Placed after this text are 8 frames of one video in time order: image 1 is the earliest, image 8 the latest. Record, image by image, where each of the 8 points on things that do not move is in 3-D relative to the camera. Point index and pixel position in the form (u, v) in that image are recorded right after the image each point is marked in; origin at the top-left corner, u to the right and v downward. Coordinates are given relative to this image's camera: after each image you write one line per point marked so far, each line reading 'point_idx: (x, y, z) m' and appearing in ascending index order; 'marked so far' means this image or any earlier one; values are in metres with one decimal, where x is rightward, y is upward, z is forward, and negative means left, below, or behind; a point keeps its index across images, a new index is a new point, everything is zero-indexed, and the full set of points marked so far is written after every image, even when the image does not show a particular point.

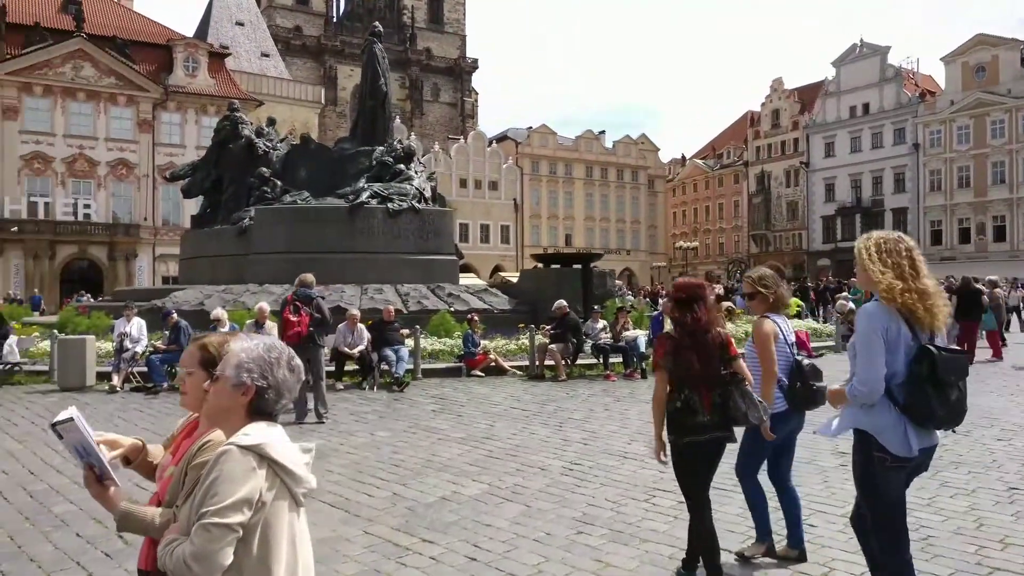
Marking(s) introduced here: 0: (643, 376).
0: (+1.9, -1.3, +11.8) m
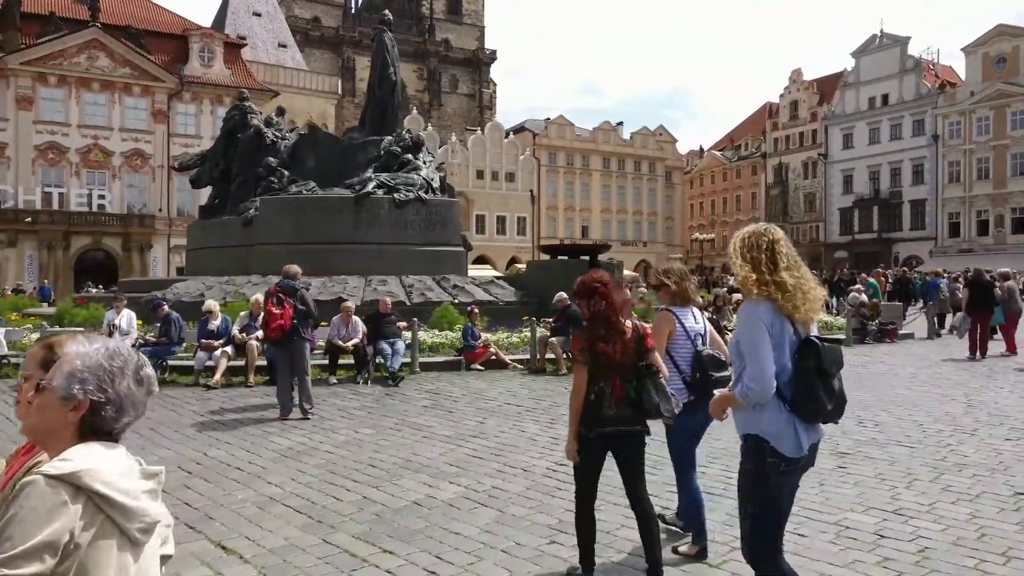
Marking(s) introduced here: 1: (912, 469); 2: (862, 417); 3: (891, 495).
0: (+1.9, -1.2, +11.4) m
1: (+2.8, -1.3, +5.7) m
2: (+3.4, -1.3, +7.9) m
3: (+2.4, -1.3, +5.1) m
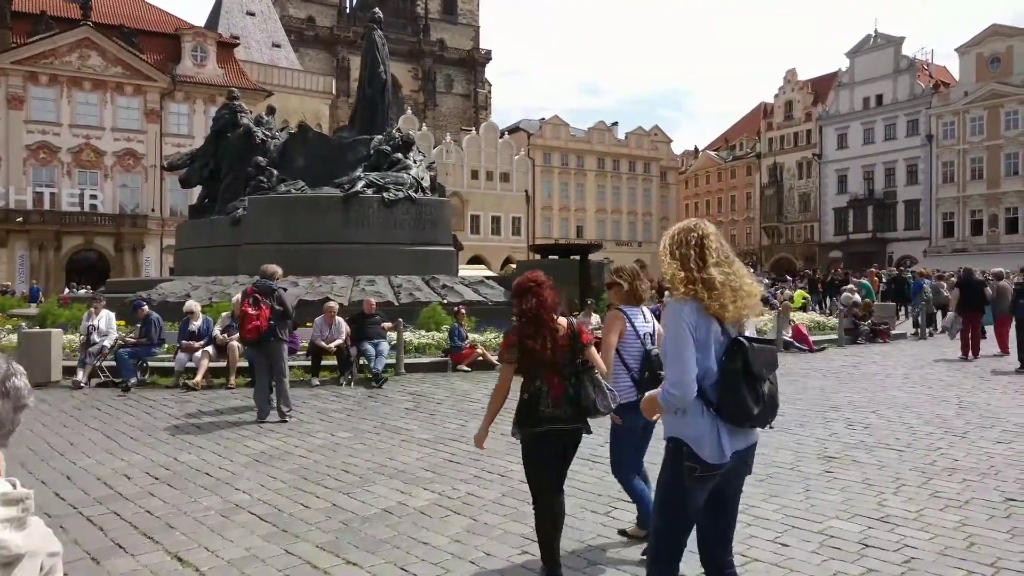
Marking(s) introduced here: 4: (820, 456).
0: (+1.7, -1.2, +11.3) m
1: (+2.7, -1.3, +5.6) m
2: (+3.2, -1.3, +7.7) m
3: (+2.2, -1.3, +4.9) m
4: (+2.4, -1.3, +6.2) m
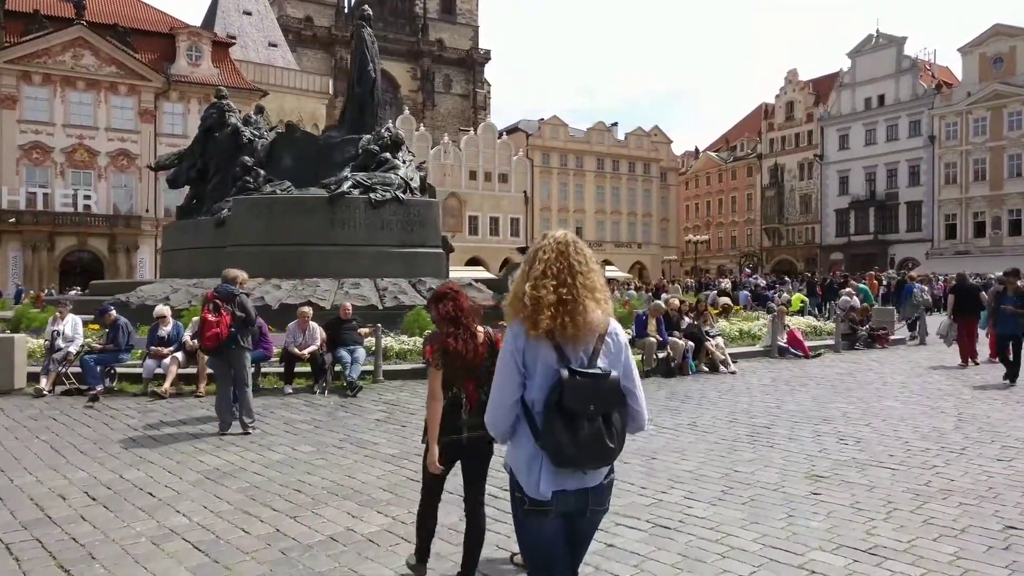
0: (+1.5, -1.2, +10.9) m
1: (+2.4, -1.3, +5.2) m
2: (+3.0, -1.3, +7.3) m
3: (+2.0, -1.4, +4.5) m
4: (+2.1, -1.3, +5.8) m
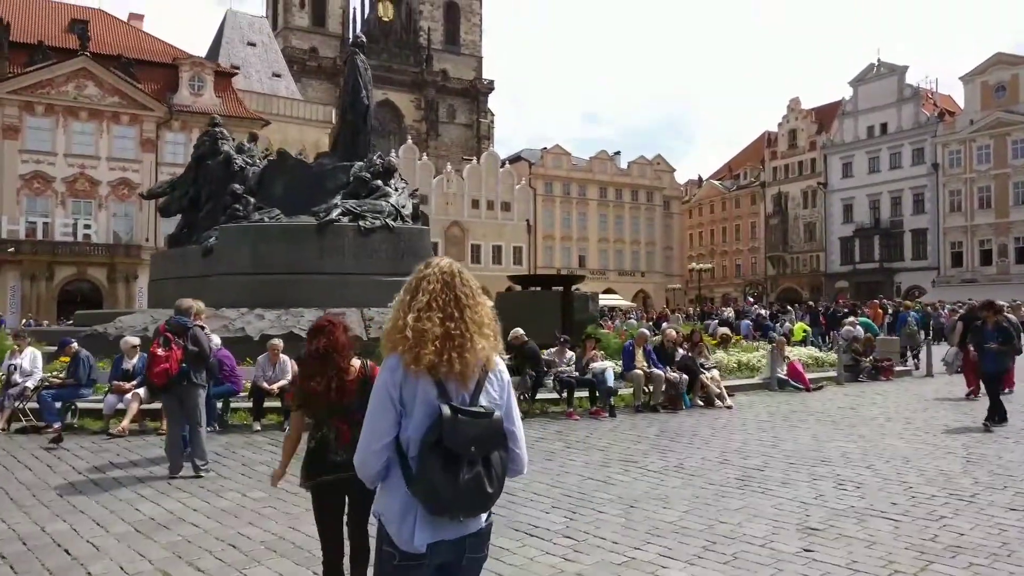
0: (+1.3, -1.6, +10.3) m
1: (+2.2, -1.5, +4.6) m
2: (+2.8, -1.6, +6.8) m
3: (+1.7, -1.5, +4.0) m
4: (+1.9, -1.6, +5.2) m
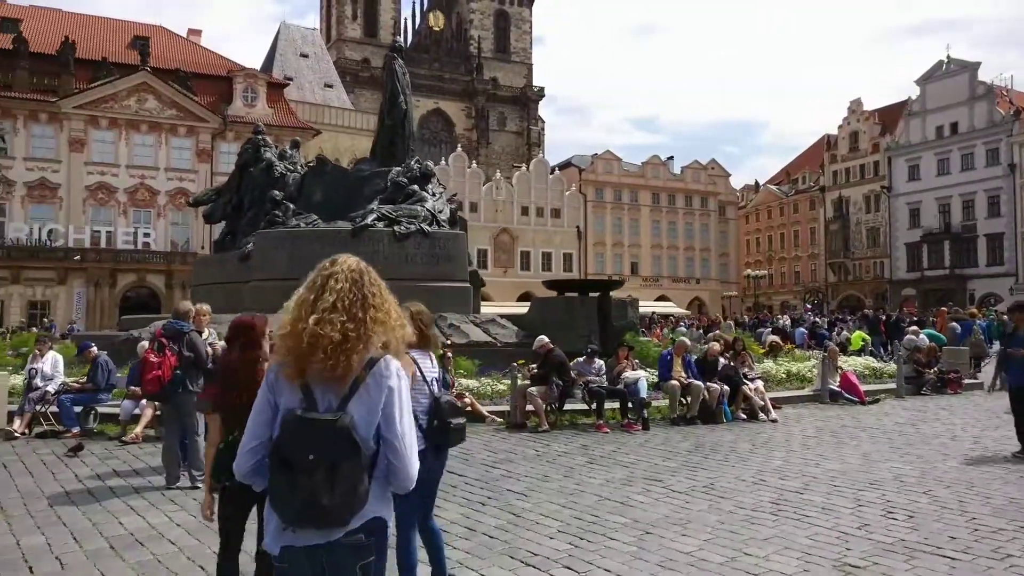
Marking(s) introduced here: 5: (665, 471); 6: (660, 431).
0: (+1.6, -1.7, +9.7) m
1: (+2.1, -1.5, +3.9) m
2: (+2.8, -1.6, +6.0) m
3: (+1.6, -1.5, +3.3) m
4: (+1.8, -1.6, +4.6) m
5: (+1.4, -1.6, +7.3) m
6: (+1.8, -1.7, +9.6) m
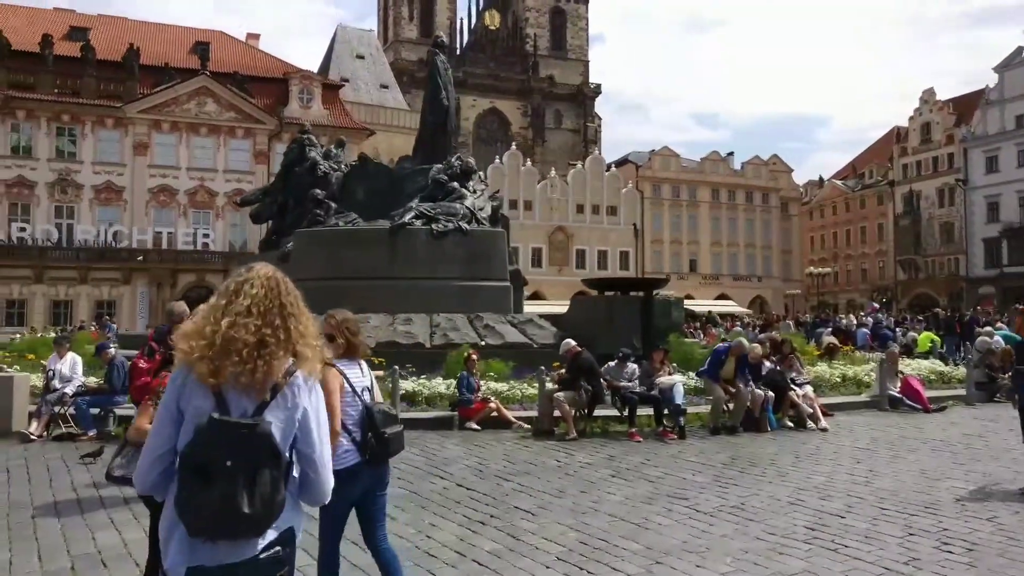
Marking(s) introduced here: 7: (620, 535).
0: (+1.9, -1.7, +9.1) m
1: (+2.0, -1.5, +3.3) m
2: (+2.9, -1.6, +5.3) m
3: (+1.5, -1.5, +2.7) m
4: (+1.8, -1.5, +3.9) m
5: (+1.5, -1.6, +6.6) m
6: (+2.1, -1.7, +8.9) m
7: (+0.7, -1.6, +5.3) m
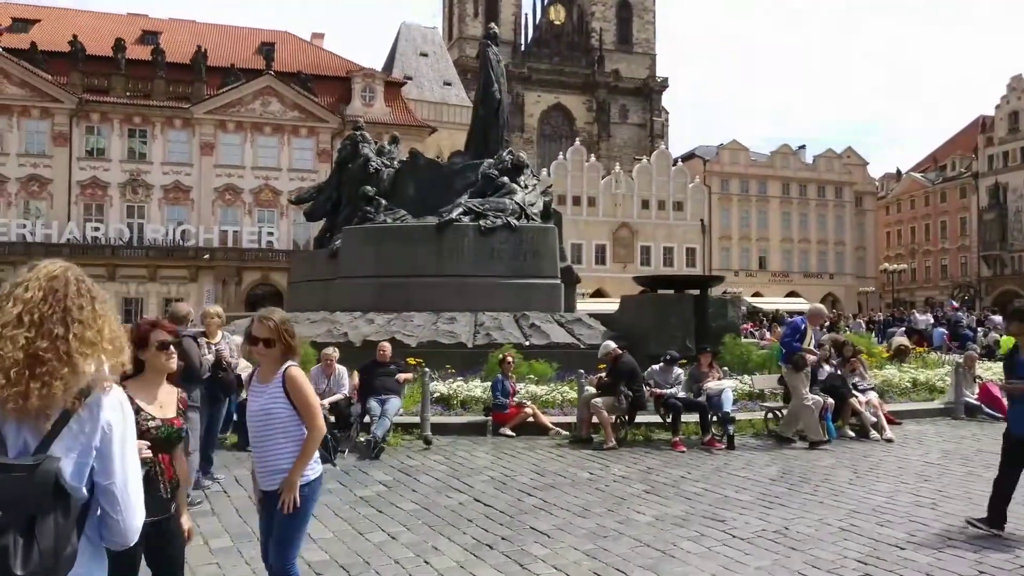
0: (+2.3, -1.7, +8.4) m
1: (+1.9, -1.5, +2.6) m
2: (+2.9, -1.6, +4.5) m
3: (+1.3, -1.5, +2.1) m
4: (+1.7, -1.5, +3.2) m
5: (+1.7, -1.6, +6.0) m
6: (+2.4, -1.7, +8.2) m
7: (+0.7, -1.6, +4.7) m
